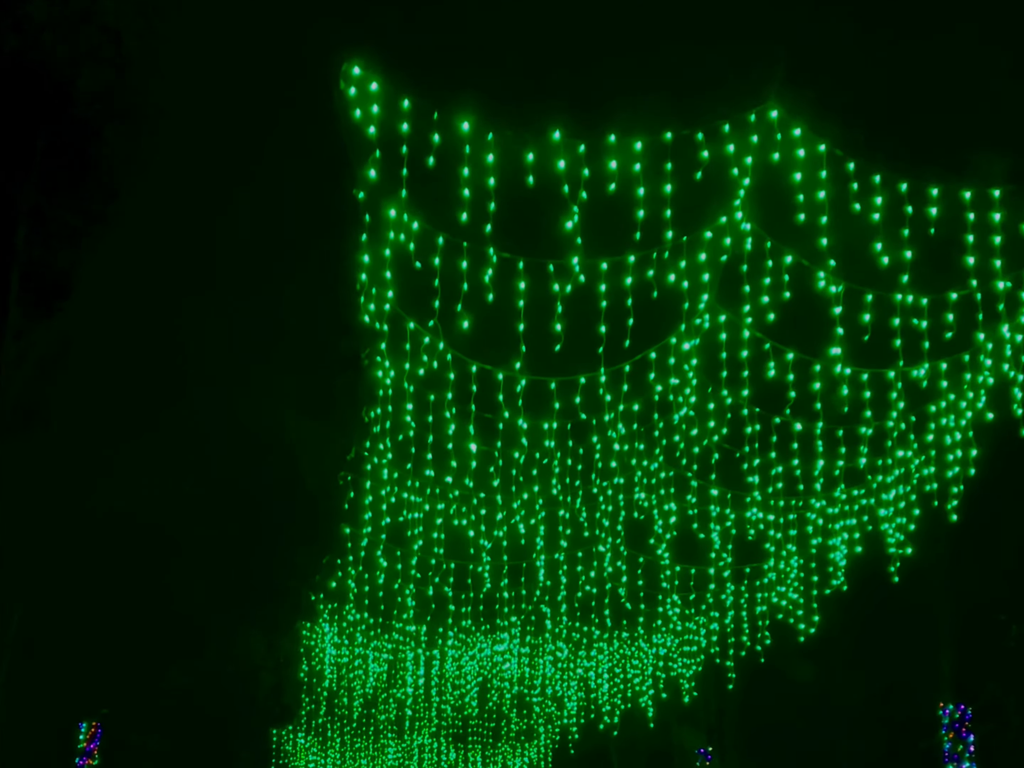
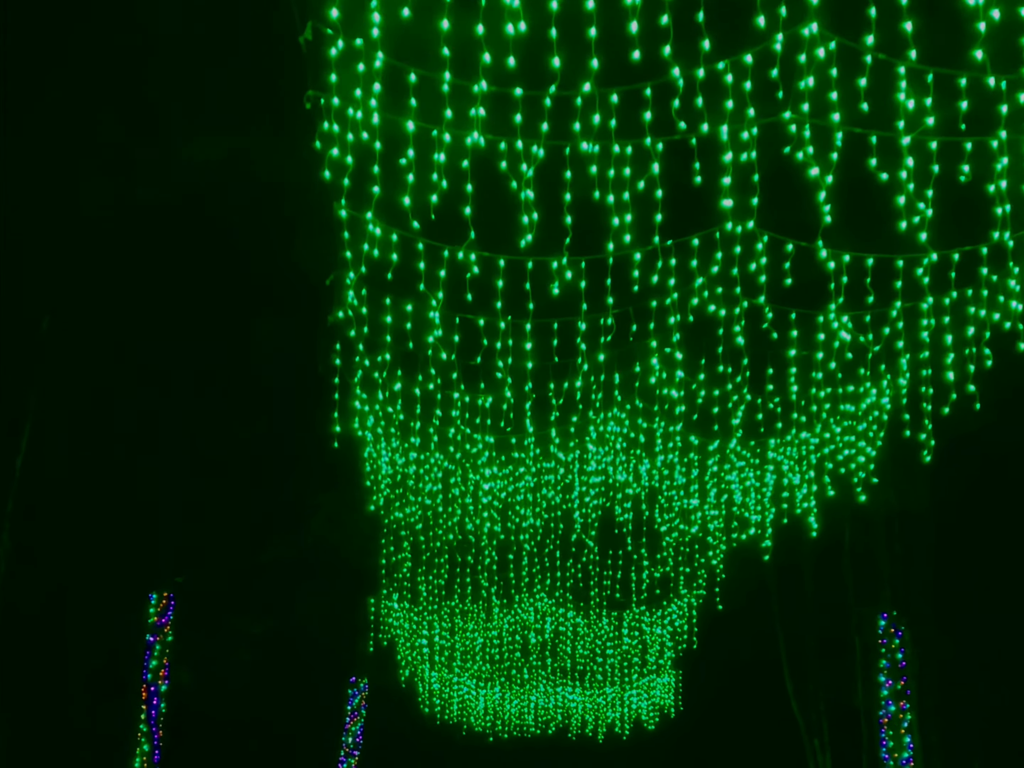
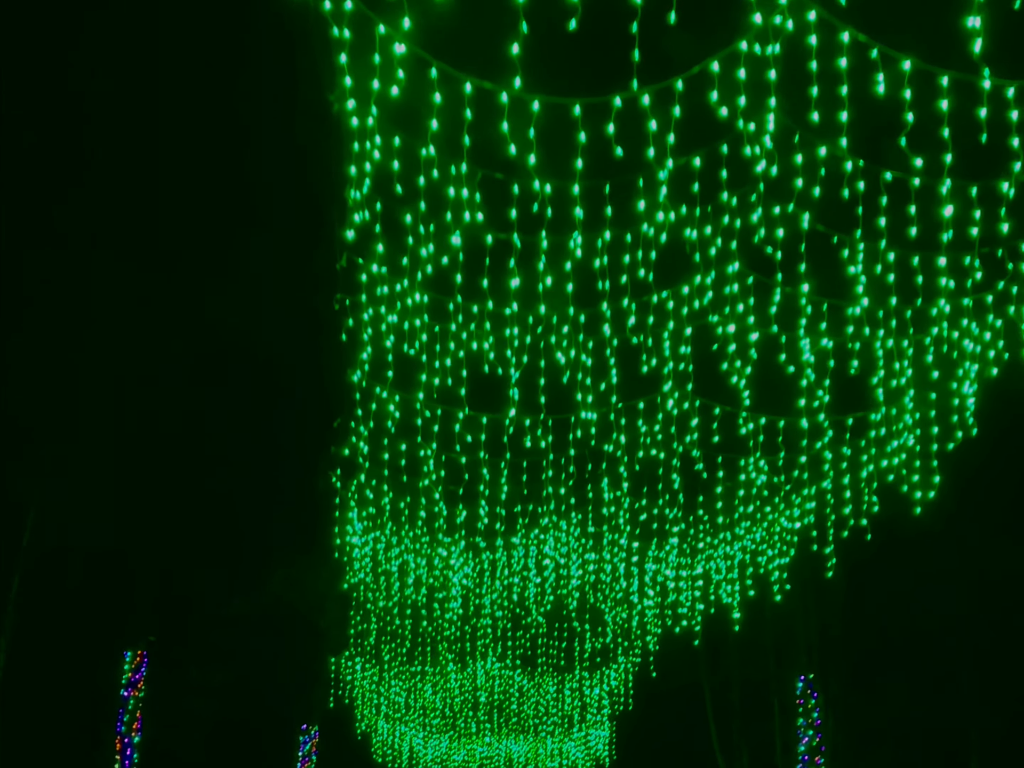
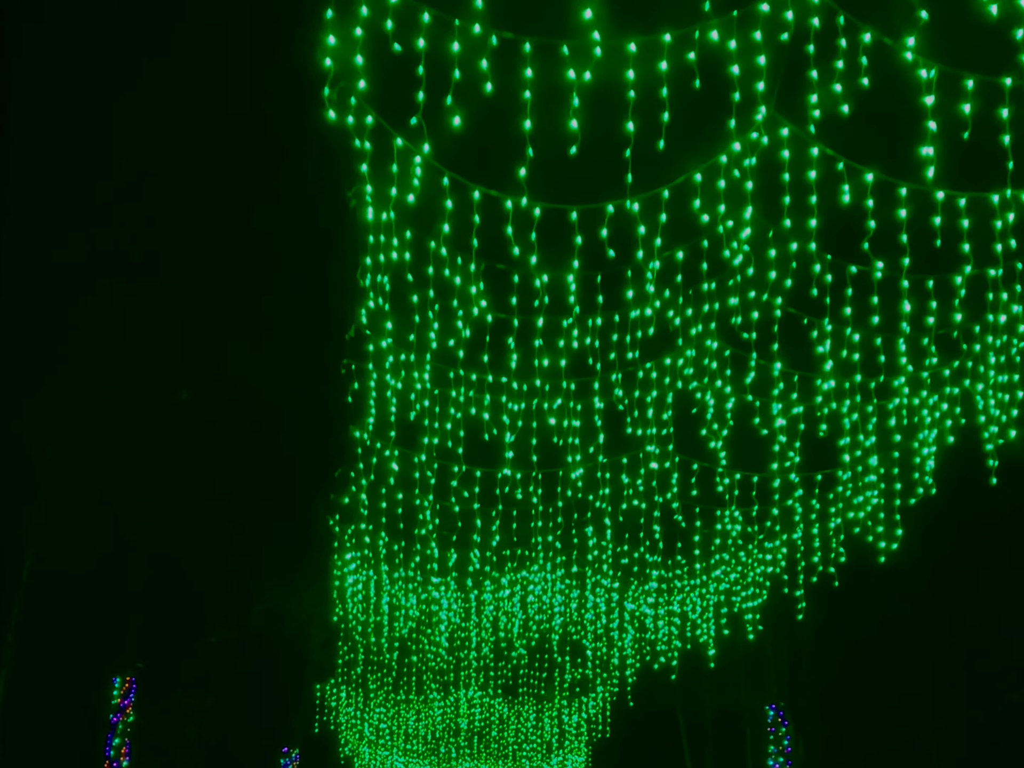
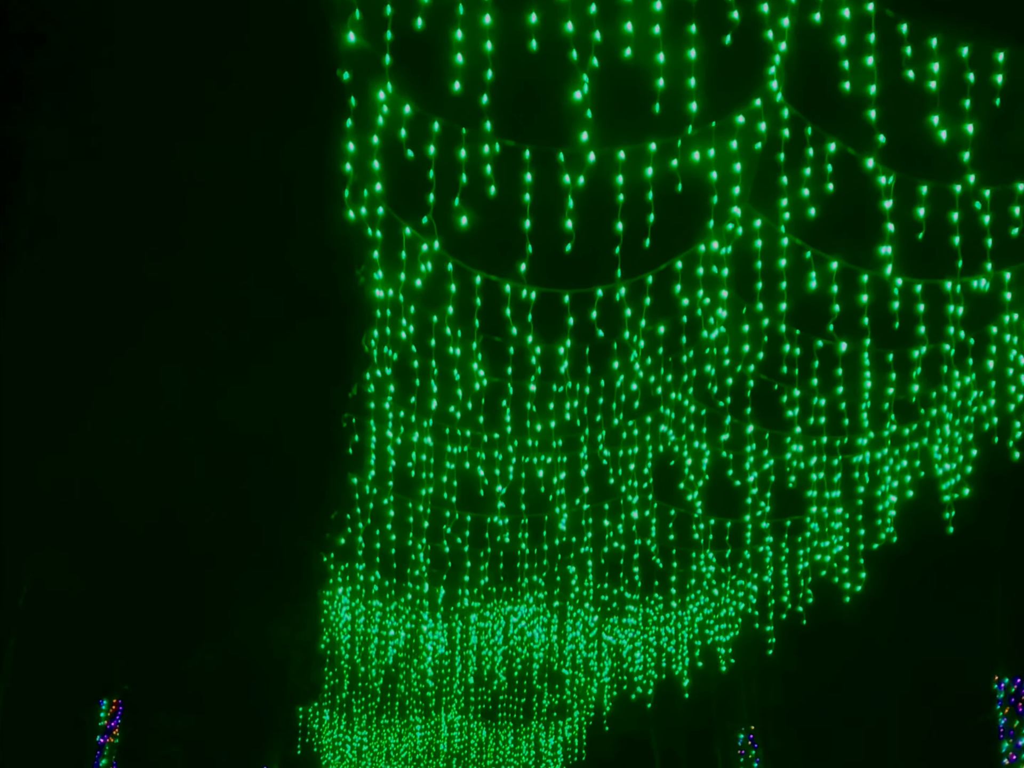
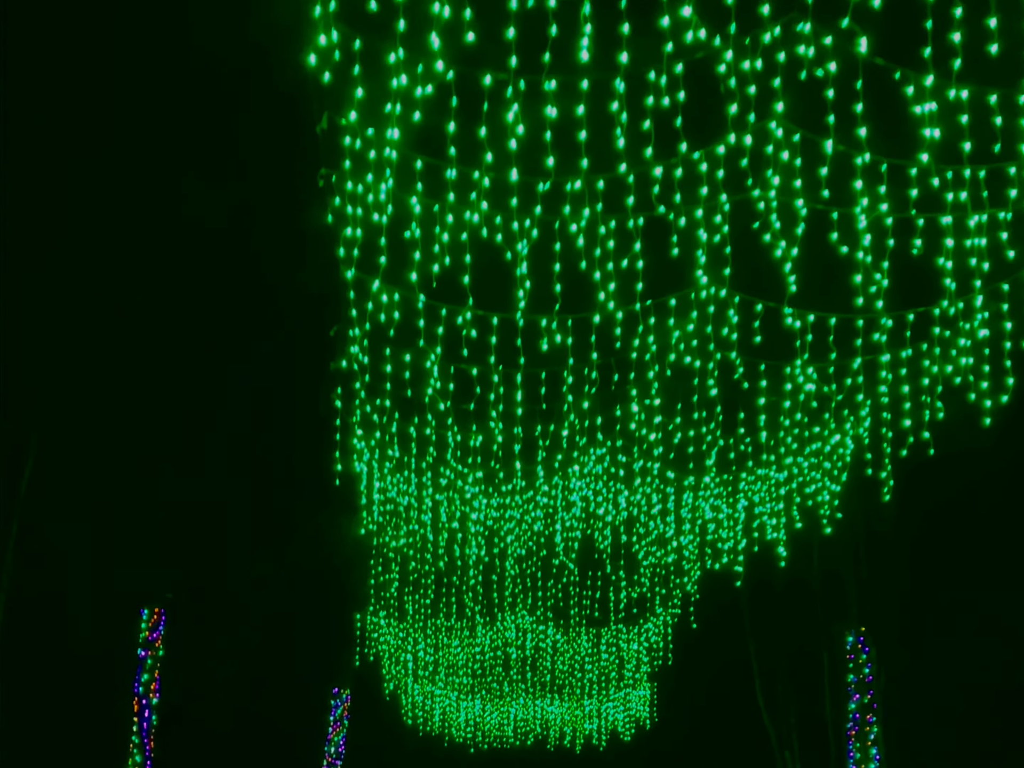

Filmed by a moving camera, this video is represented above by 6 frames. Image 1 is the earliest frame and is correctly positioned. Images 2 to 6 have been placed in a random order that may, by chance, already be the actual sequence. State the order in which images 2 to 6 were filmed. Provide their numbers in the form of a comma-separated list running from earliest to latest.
5, 4, 3, 6, 2
